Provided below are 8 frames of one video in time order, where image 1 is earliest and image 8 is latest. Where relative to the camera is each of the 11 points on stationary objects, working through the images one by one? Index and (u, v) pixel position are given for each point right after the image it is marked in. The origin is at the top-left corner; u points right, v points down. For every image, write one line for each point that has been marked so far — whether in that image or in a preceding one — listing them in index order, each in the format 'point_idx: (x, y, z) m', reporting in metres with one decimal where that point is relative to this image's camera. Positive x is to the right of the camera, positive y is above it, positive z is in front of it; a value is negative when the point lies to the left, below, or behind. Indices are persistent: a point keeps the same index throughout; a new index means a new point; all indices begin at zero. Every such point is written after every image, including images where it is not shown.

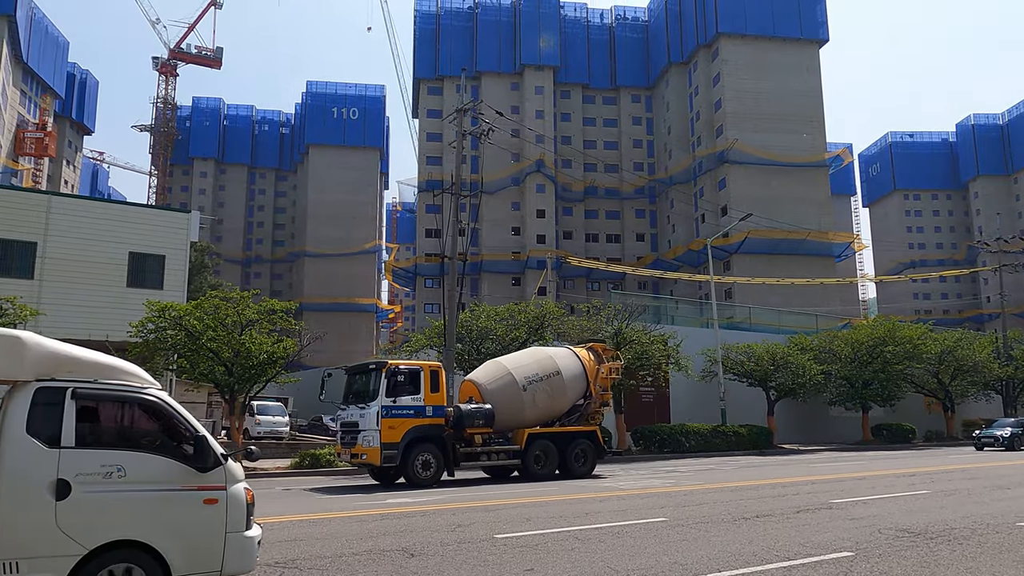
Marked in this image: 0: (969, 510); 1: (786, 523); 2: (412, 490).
0: (+7.3, -3.6, +12.5) m
1: (+3.9, -3.4, +11.2) m
2: (-2.1, -4.3, +16.2) m
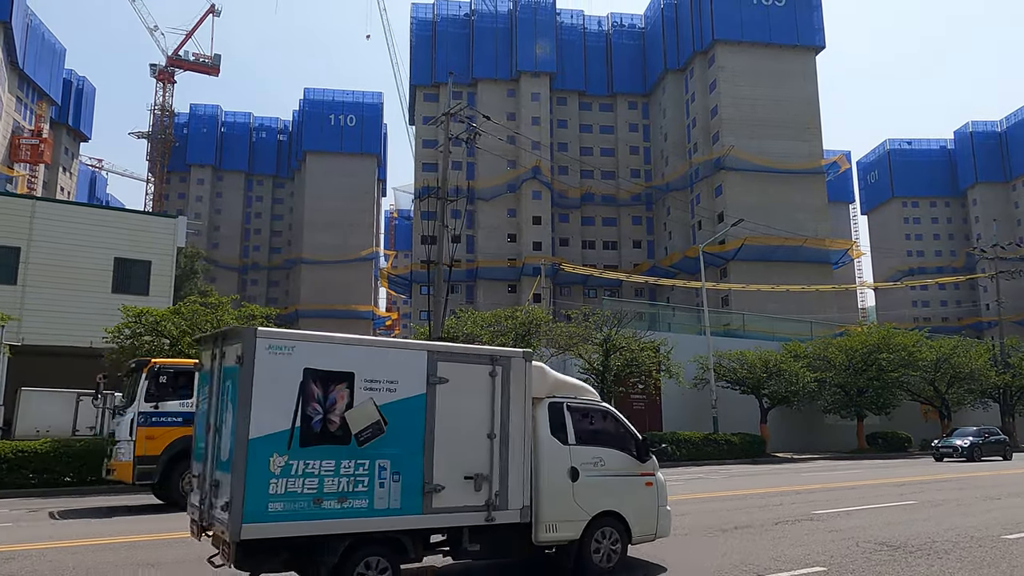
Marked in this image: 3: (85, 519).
0: (+6.9, -3.6, +12.1) m
1: (+3.5, -3.4, +10.8) m
2: (-2.6, -4.4, +15.7) m
3: (-7.2, -3.9, +13.2) m
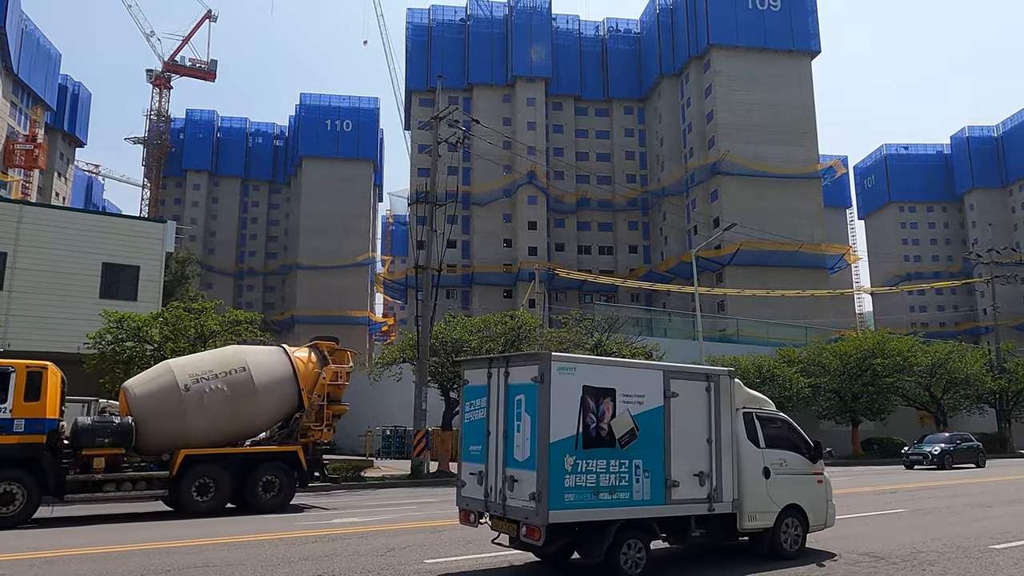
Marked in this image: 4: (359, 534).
0: (+6.5, -3.7, +11.8) m
1: (+3.1, -3.5, +10.5) m
2: (-2.9, -4.5, +15.5) m
3: (-7.6, -4.0, +12.9) m
4: (-2.3, -3.7, +11.5) m
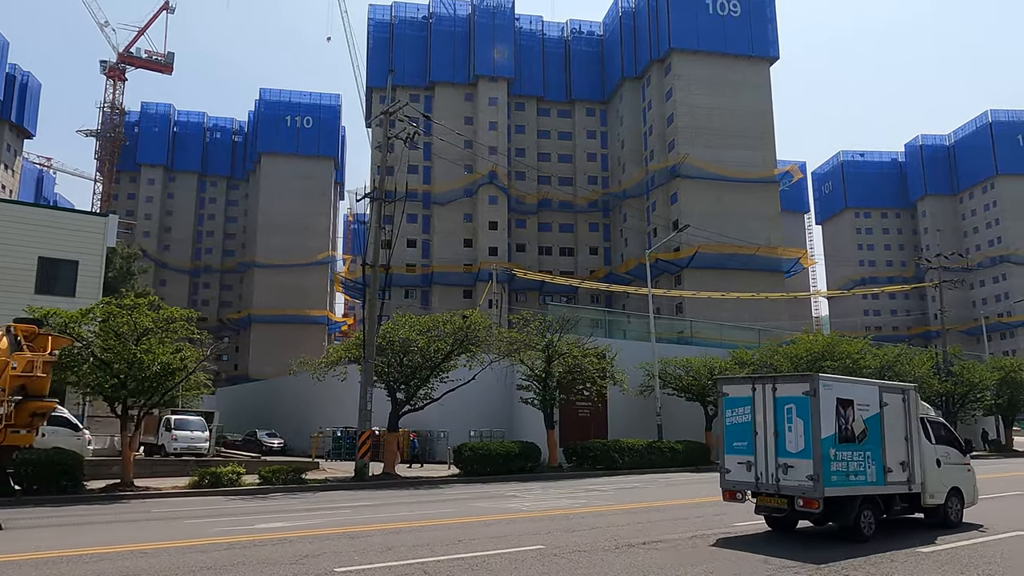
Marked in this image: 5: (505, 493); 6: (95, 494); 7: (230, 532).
0: (+5.4, -3.7, +11.7) m
1: (+2.1, -3.5, +10.2) m
2: (-4.2, -4.4, +14.9) m
3: (-8.7, -3.9, +12.2) m
4: (-3.3, -3.6, +11.0) m
5: (-0.2, -5.2, +19.8) m
6: (-10.5, -5.2, +19.6) m
7: (-4.6, -4.0, +12.7) m
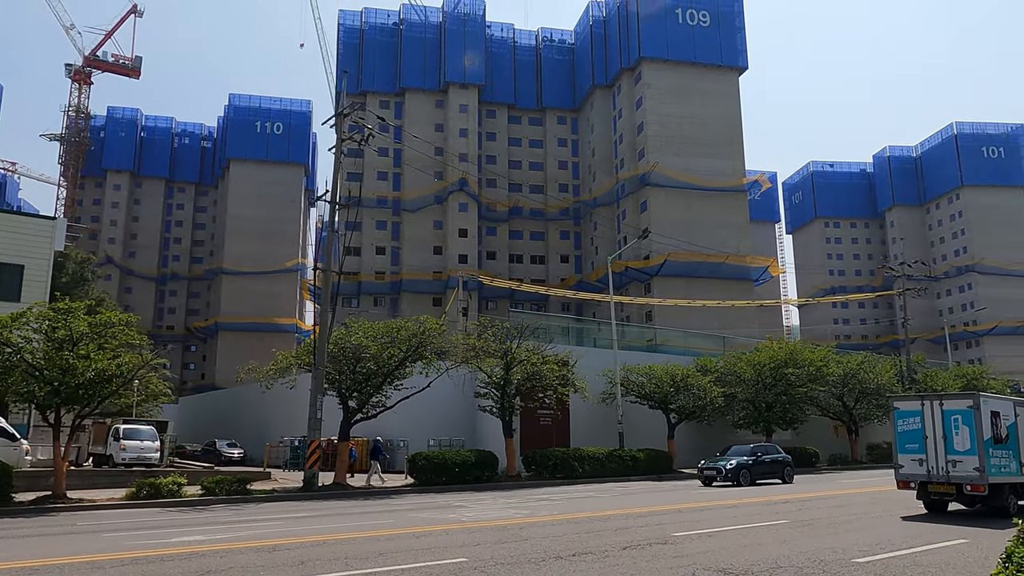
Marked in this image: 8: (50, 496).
0: (+4.4, -3.7, +11.3) m
1: (+1.1, -3.5, +9.8) m
2: (-5.3, -4.4, +14.3) m
3: (-9.7, -3.9, +11.4) m
4: (-4.4, -3.6, +10.4) m
5: (-1.5, -5.3, +19.2) m
6: (-11.8, -5.3, +18.7) m
7: (-5.6, -4.0, +12.0) m
8: (-11.9, -5.4, +20.0) m
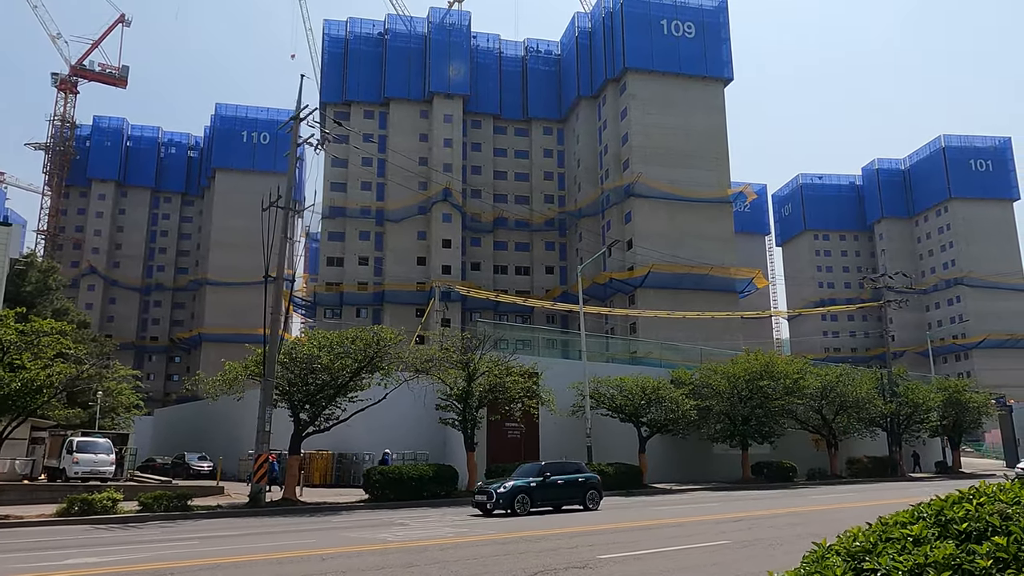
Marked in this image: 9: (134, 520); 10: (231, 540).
0: (+3.1, -3.8, +10.6) m
1: (-0.2, -3.5, +9.0) m
2: (-6.6, -4.5, +13.4) m
3: (-11.0, -3.9, +10.5) m
4: (-5.6, -3.6, +9.6) m
5: (-2.8, -5.5, +18.4) m
6: (-13.1, -5.4, +17.9) m
7: (-6.9, -4.0, +11.2) m
8: (-13.2, -5.5, +19.1) m
9: (-9.5, -5.8, +19.4) m
10: (-5.6, -5.0, +15.5) m
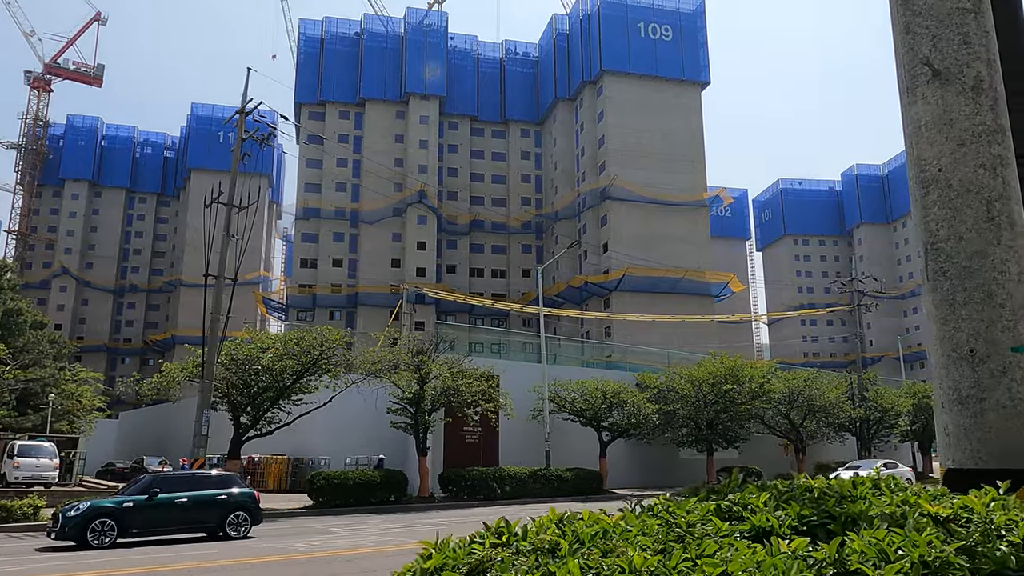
0: (+1.8, -3.8, +9.9) m
1: (-1.5, -3.4, +8.3) m
2: (-8.0, -4.4, +12.7) m
3: (-12.4, -3.8, +9.7) m
4: (-7.0, -3.5, +8.8) m
5: (-4.3, -5.5, +17.7) m
6: (-14.6, -5.3, +16.9) m
7: (-8.3, -3.9, +10.4) m
8: (-14.7, -5.4, +18.2) m
9: (-11.0, -5.7, +18.5) m
10: (-7.0, -5.0, +14.7) m
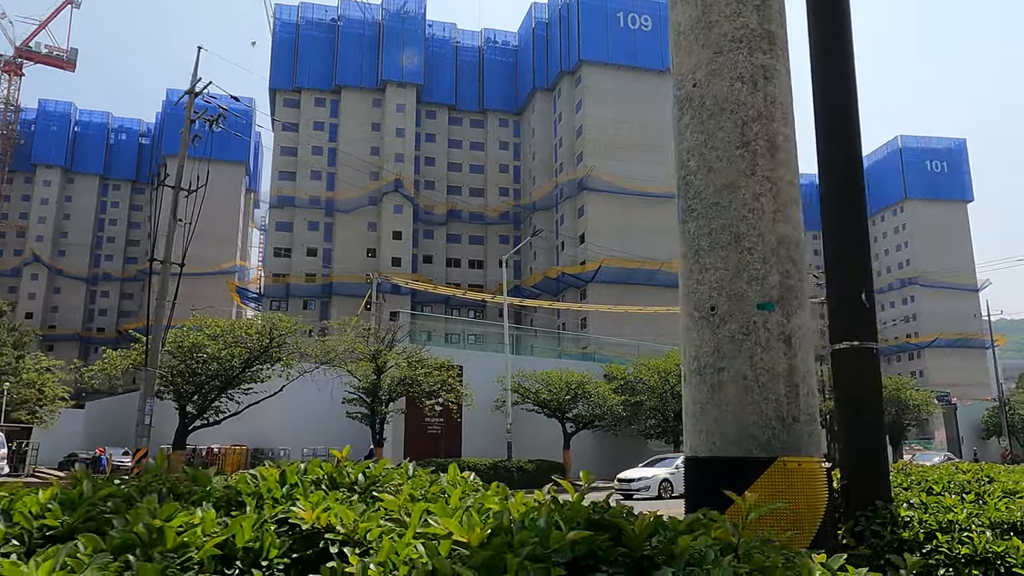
0: (+0.7, -3.6, +9.5) m
1: (-2.6, -3.2, +7.8) m
2: (-9.1, -4.1, +12.0) m
3: (-13.5, -3.5, +9.0) m
4: (-8.0, -3.3, +8.2) m
5: (-5.5, -5.1, +17.1) m
6: (-15.8, -4.9, +16.2) m
7: (-9.4, -3.6, +9.7) m
8: (-16.0, -5.0, +17.4) m
9: (-12.3, -5.3, +17.8) m
10: (-8.2, -4.6, +14.1) m
